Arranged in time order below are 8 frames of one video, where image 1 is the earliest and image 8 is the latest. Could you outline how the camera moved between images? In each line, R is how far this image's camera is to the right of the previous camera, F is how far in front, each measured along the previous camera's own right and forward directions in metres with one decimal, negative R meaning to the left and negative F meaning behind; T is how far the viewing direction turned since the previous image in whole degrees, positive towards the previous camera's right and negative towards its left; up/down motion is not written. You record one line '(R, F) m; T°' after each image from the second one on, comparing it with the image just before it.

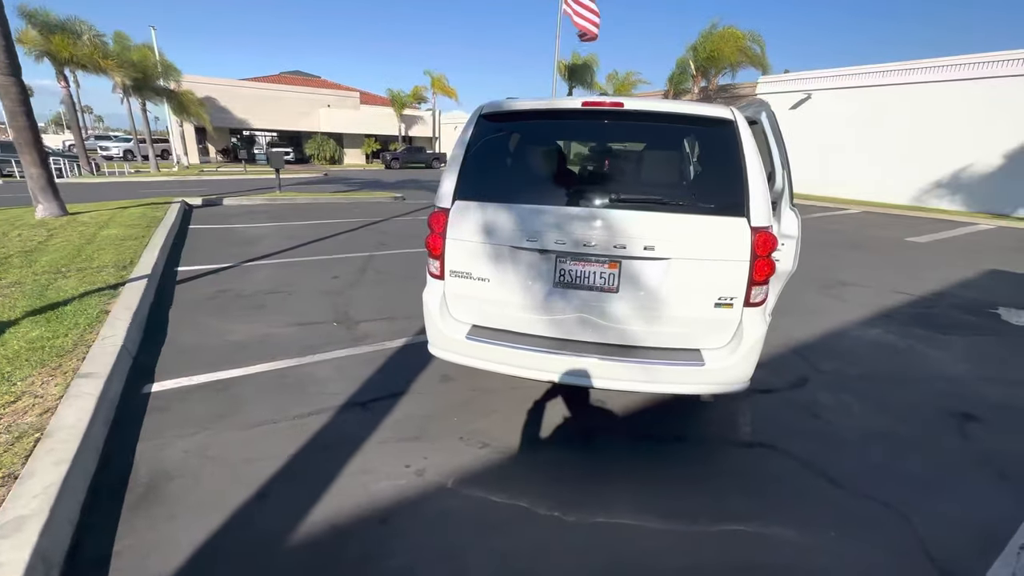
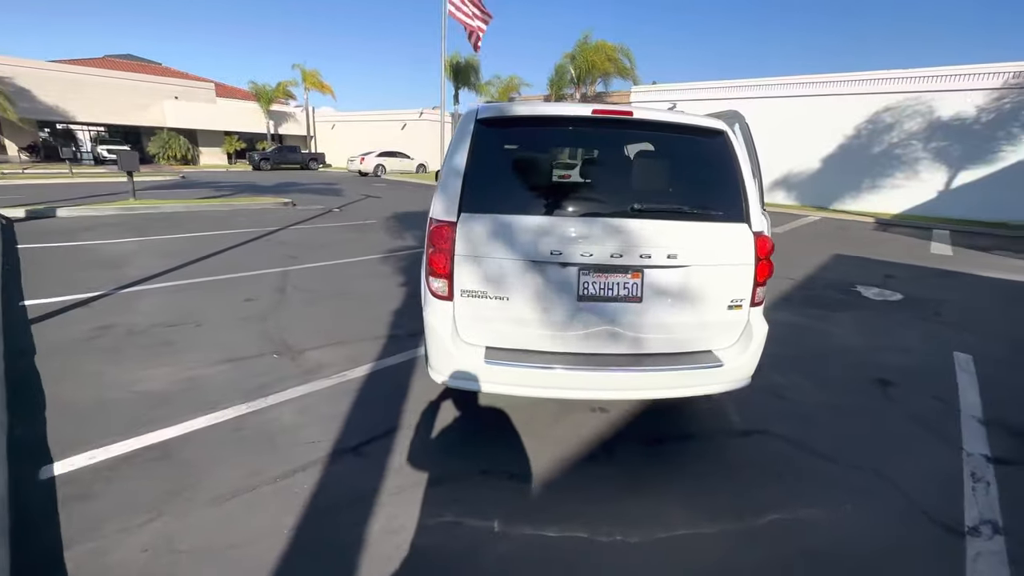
(-0.7, +0.3) m; +14°
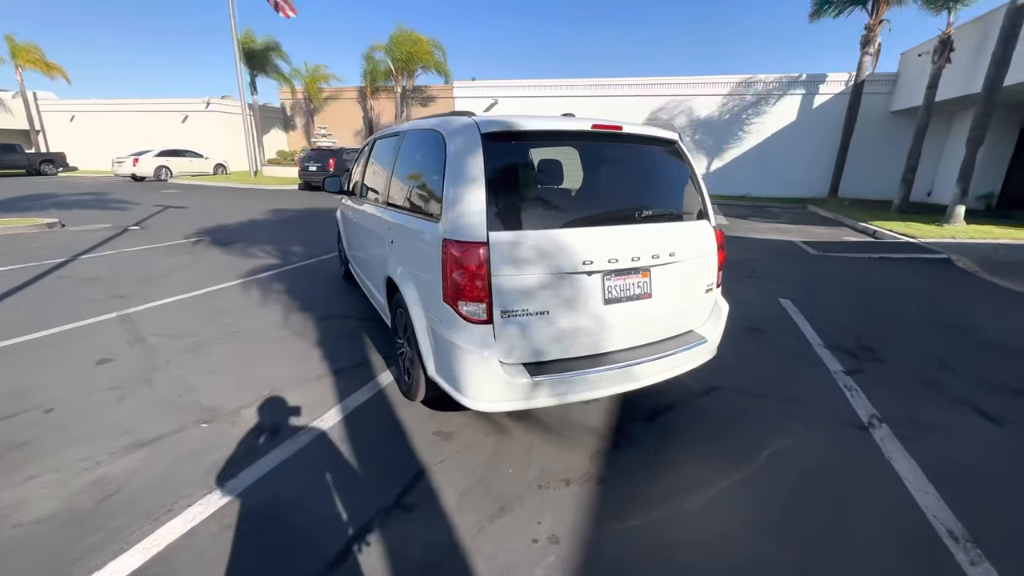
(-1.1, +0.2) m; +22°
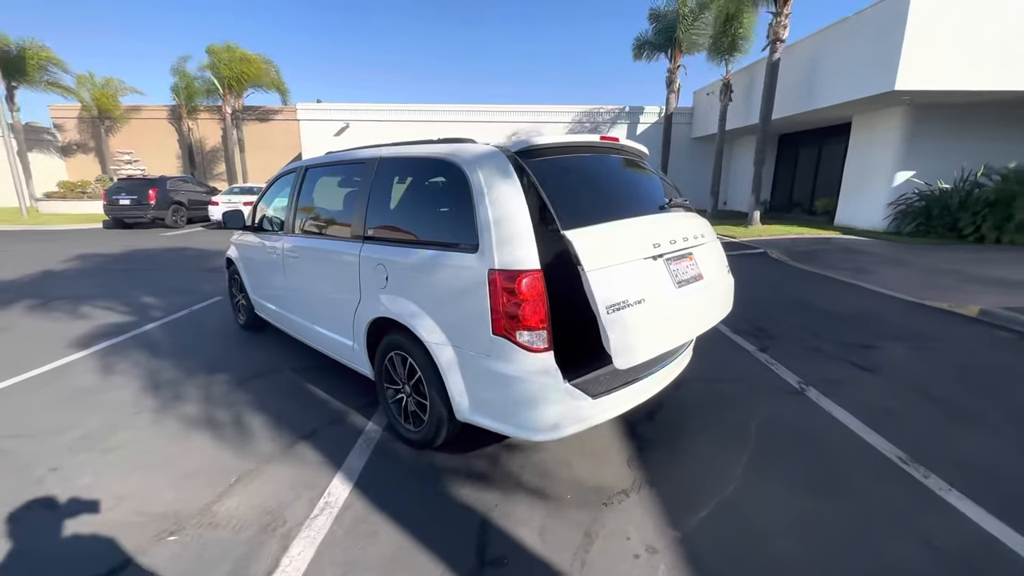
(-1.1, +0.2) m; +19°
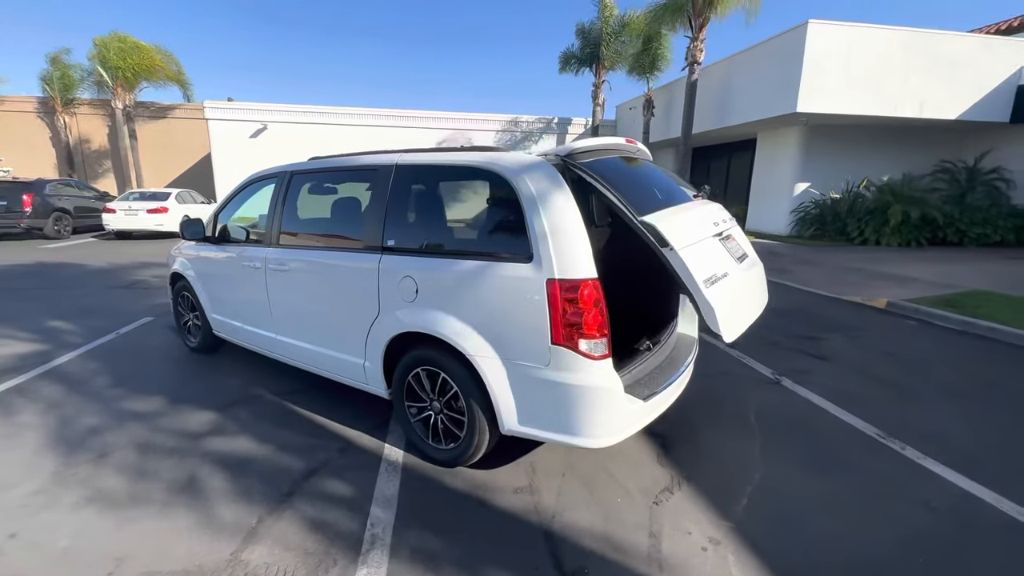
(-0.7, +0.1) m; +10°
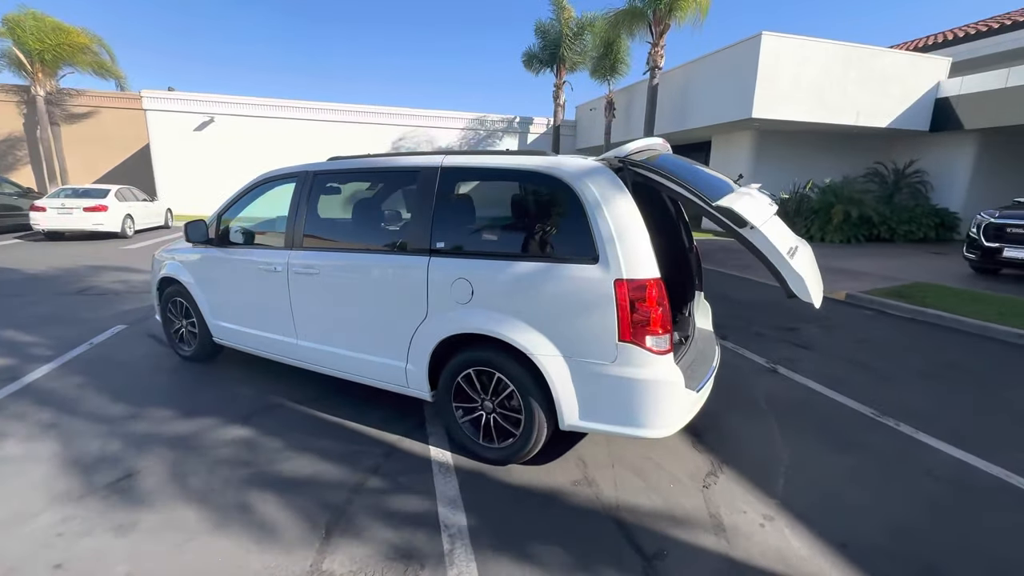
(-0.7, 0.0) m; +6°
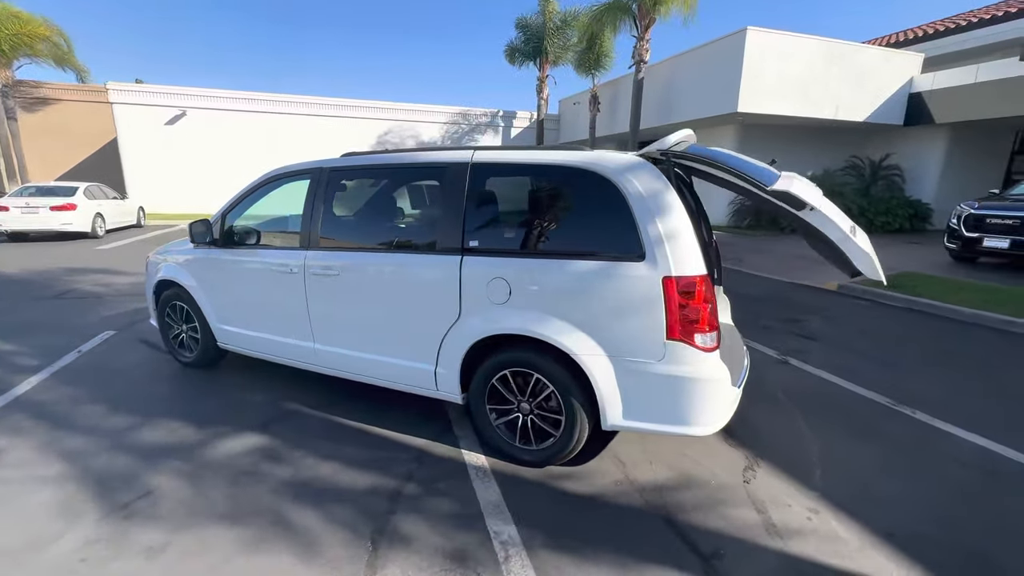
(-0.4, +0.1) m; +3°
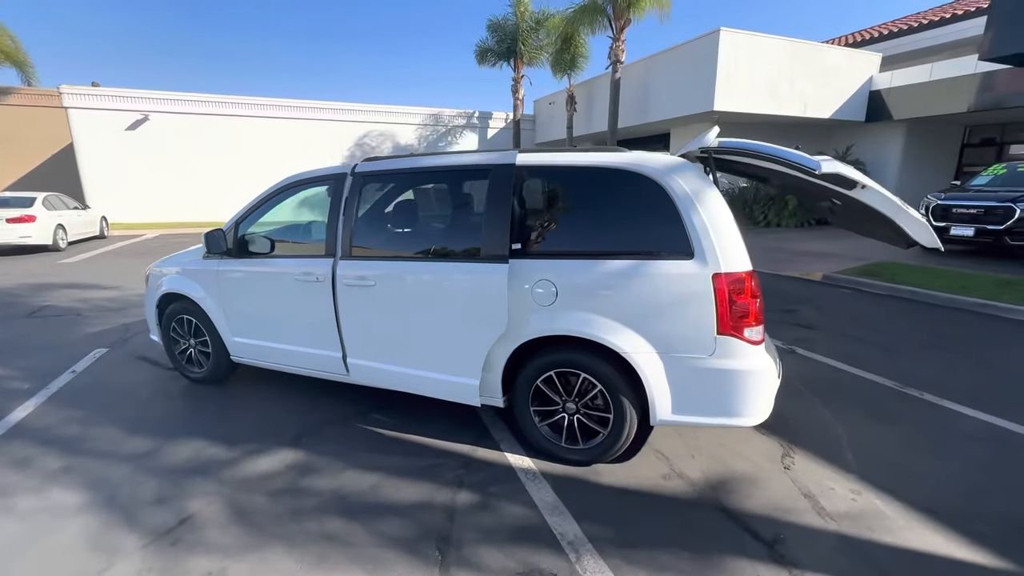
(-0.5, 0.0) m; +3°
